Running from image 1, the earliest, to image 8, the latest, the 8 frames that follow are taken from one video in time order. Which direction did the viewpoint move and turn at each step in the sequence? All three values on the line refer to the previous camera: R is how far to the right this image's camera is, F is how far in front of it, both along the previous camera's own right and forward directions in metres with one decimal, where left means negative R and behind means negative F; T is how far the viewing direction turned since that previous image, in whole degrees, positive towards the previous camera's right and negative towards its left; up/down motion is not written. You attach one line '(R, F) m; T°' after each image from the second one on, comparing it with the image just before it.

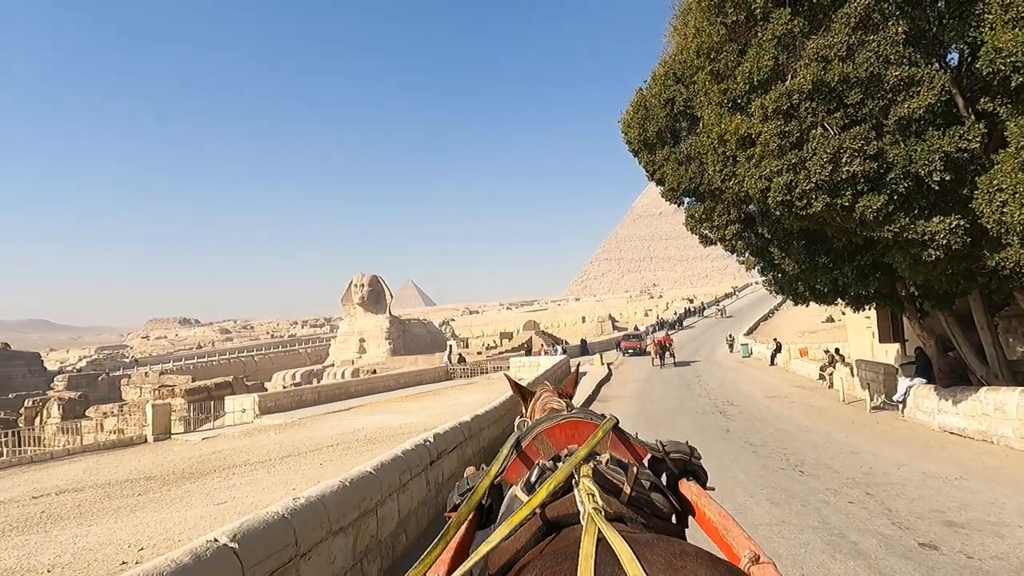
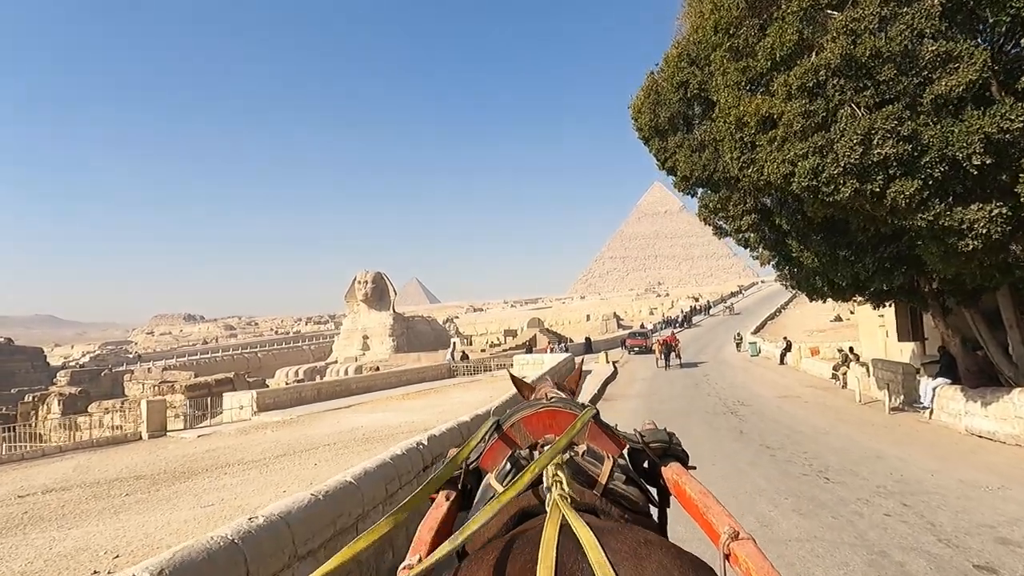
(0.0, +0.5) m; 0°
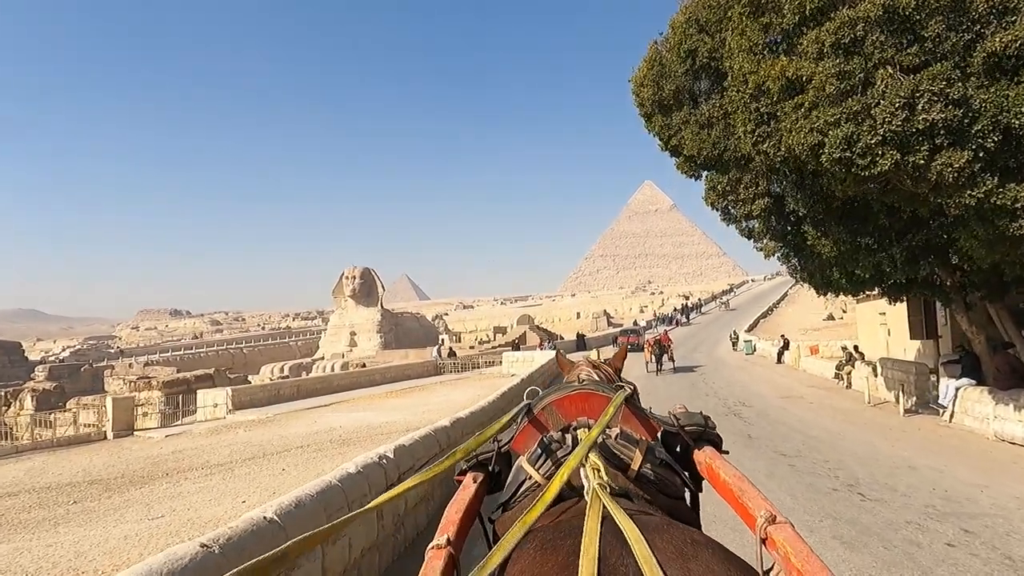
(0.0, +0.9) m; +1°
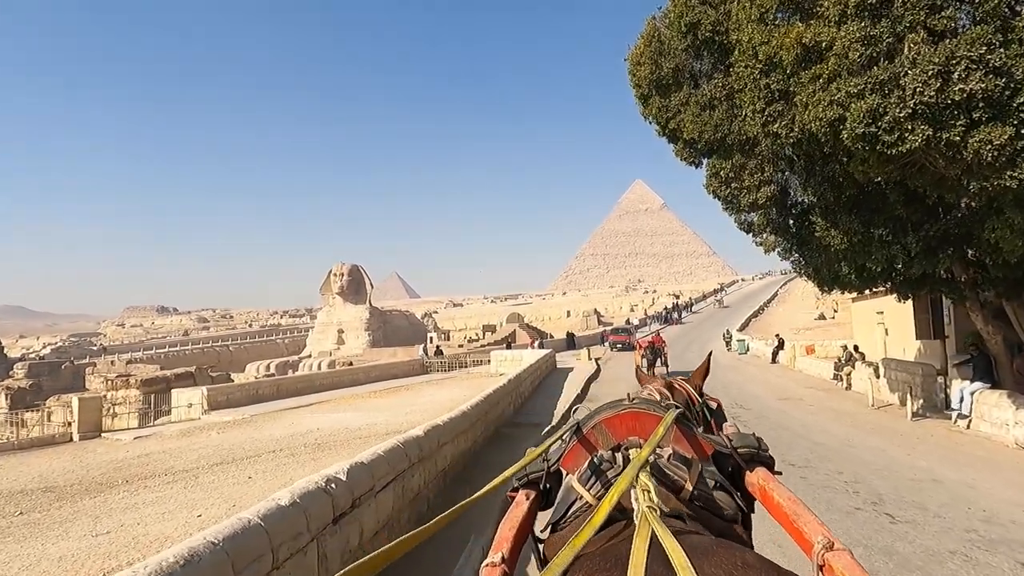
(+0.1, +0.7) m; +1°
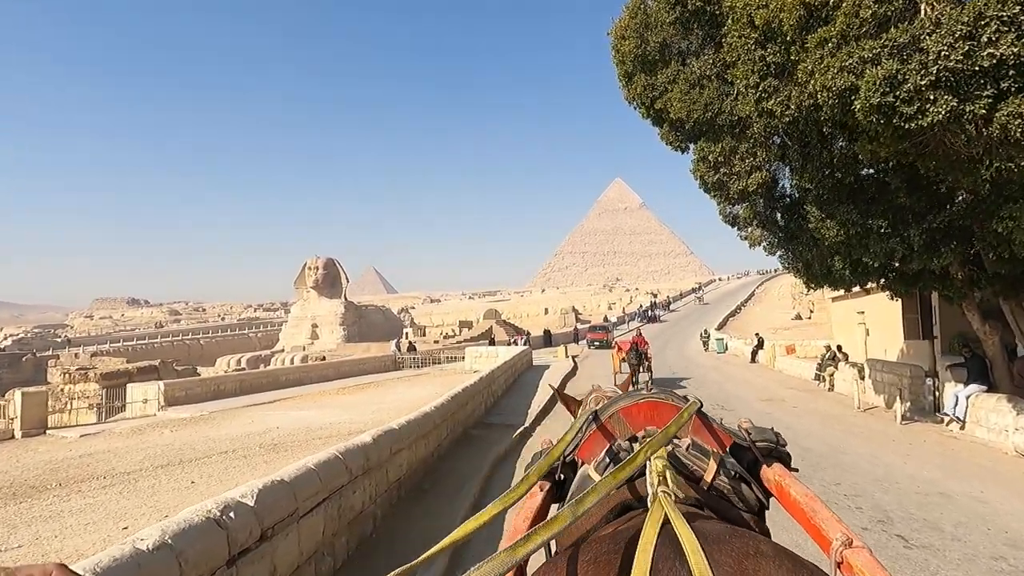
(+0.1, +0.7) m; +2°
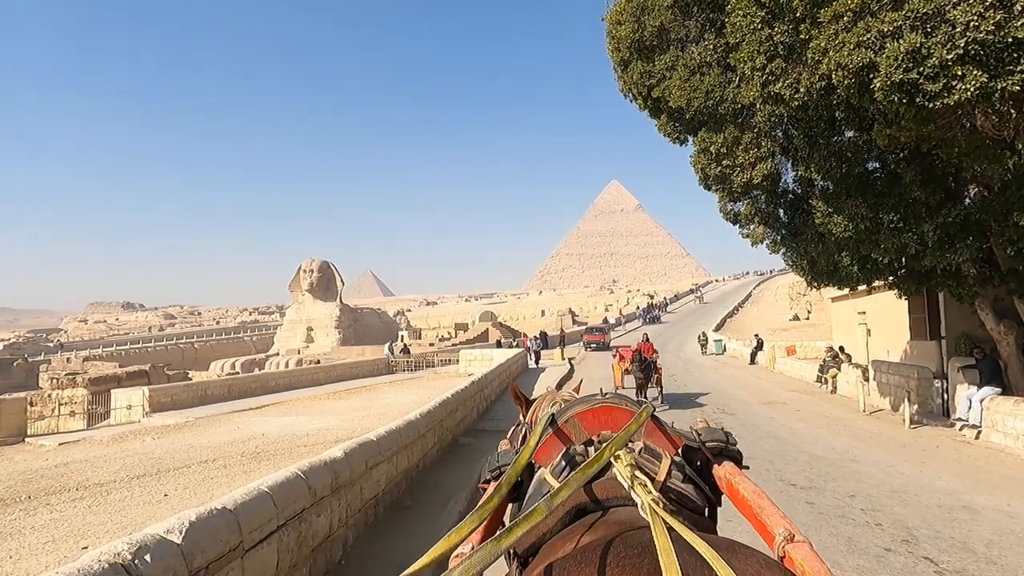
(+0.1, +0.5) m; 0°
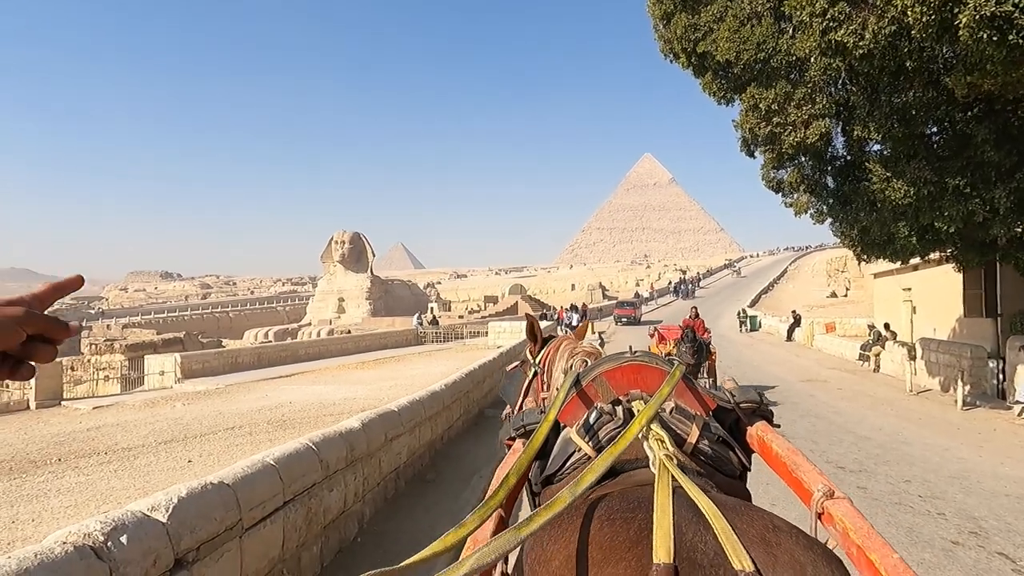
(0.0, +0.4) m; -3°
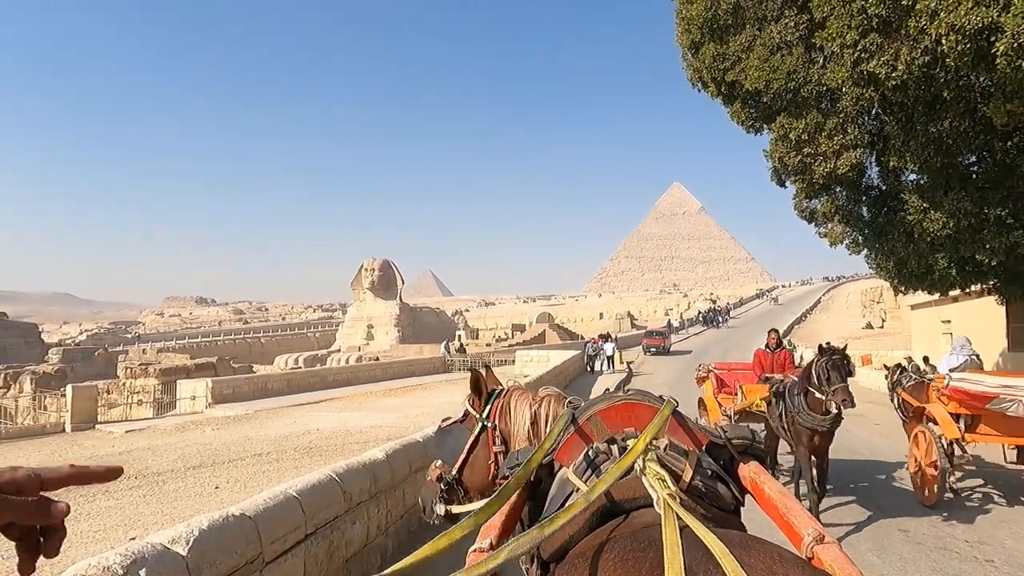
(0.0, 0.0) m; -3°
